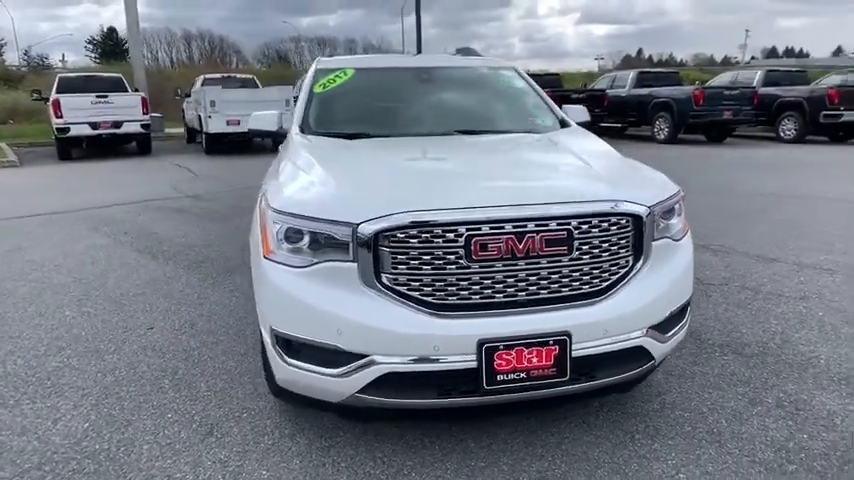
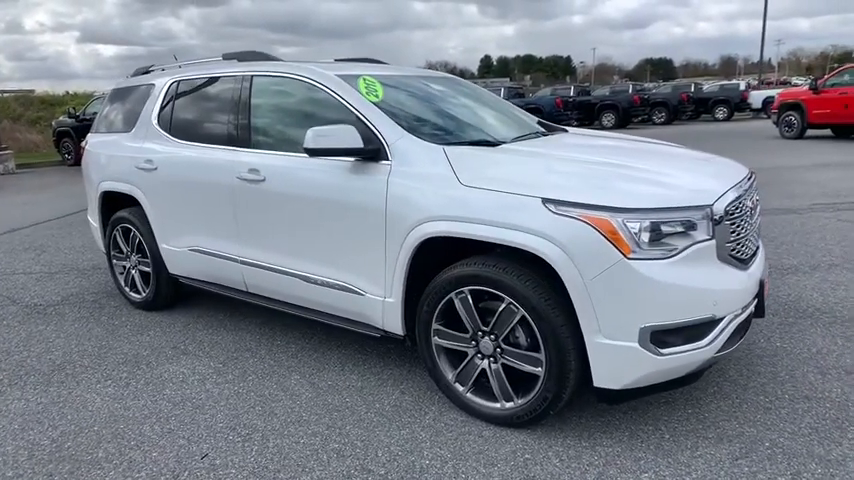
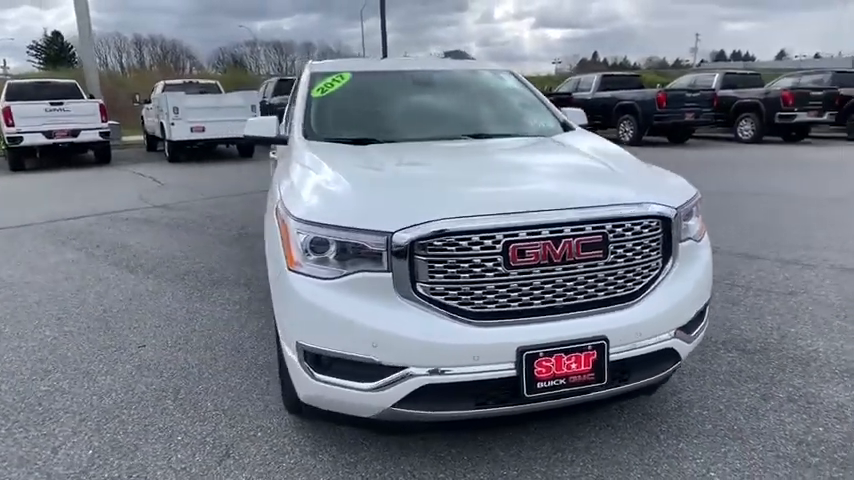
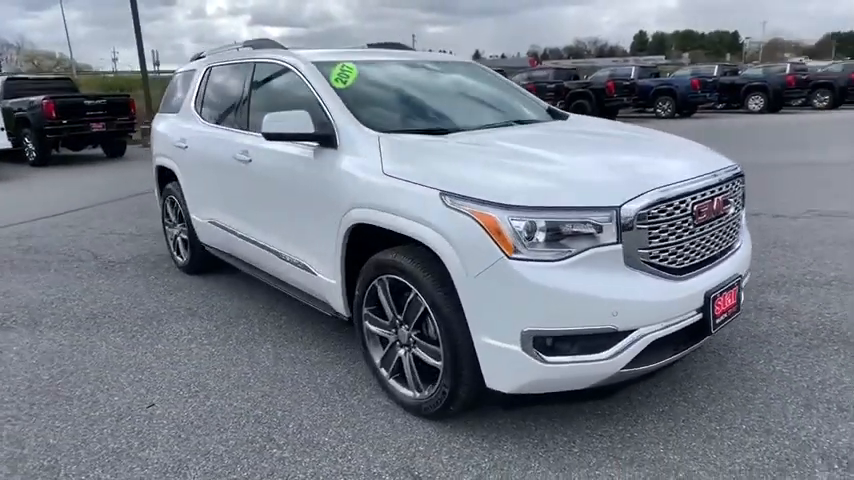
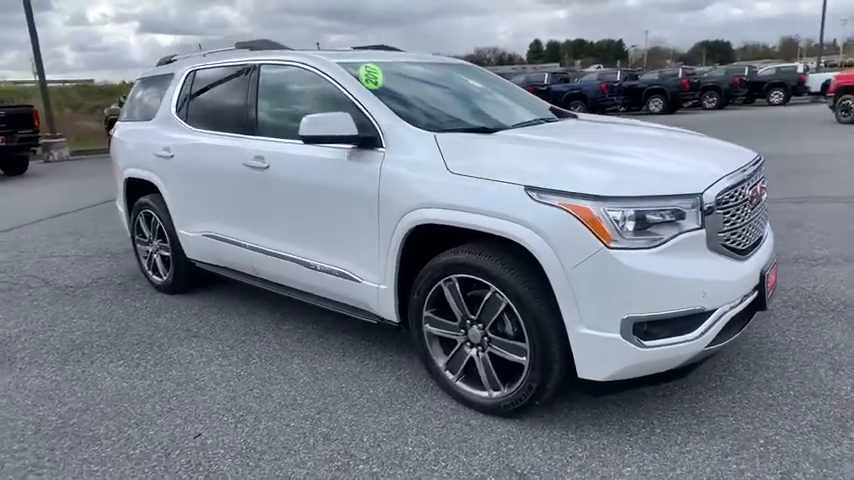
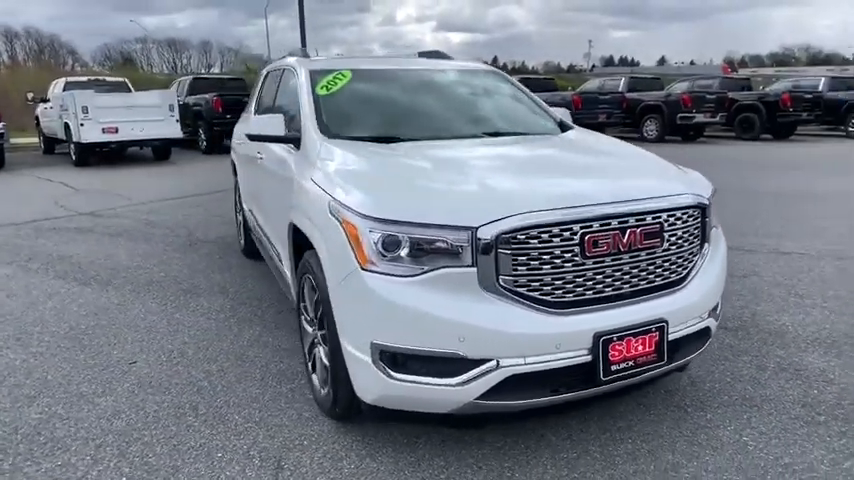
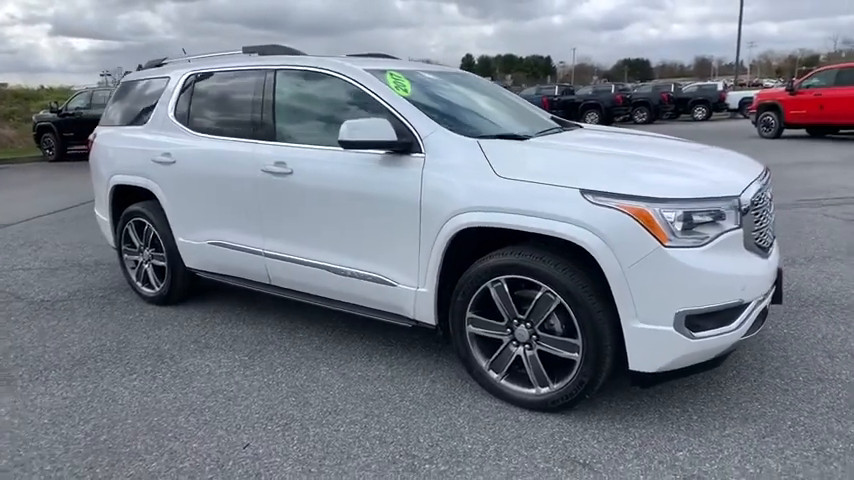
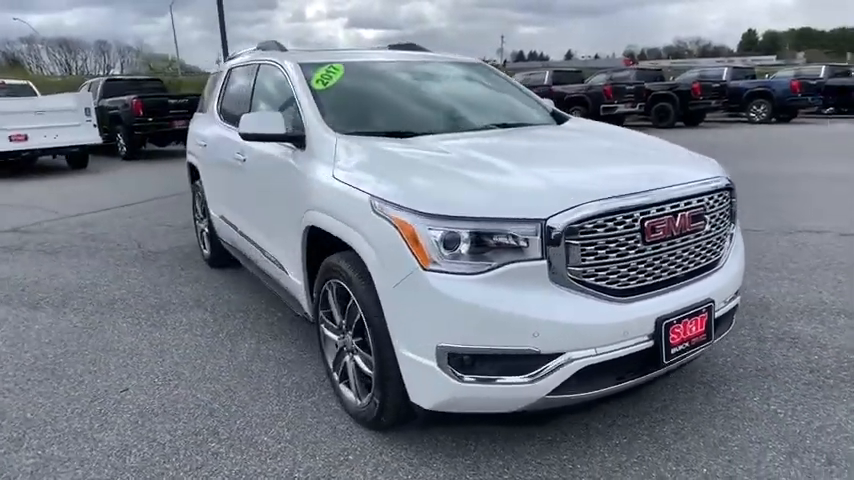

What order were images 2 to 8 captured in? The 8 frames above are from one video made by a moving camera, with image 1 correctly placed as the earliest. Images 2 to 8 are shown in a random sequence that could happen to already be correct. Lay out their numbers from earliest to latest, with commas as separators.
3, 6, 8, 4, 5, 2, 7
